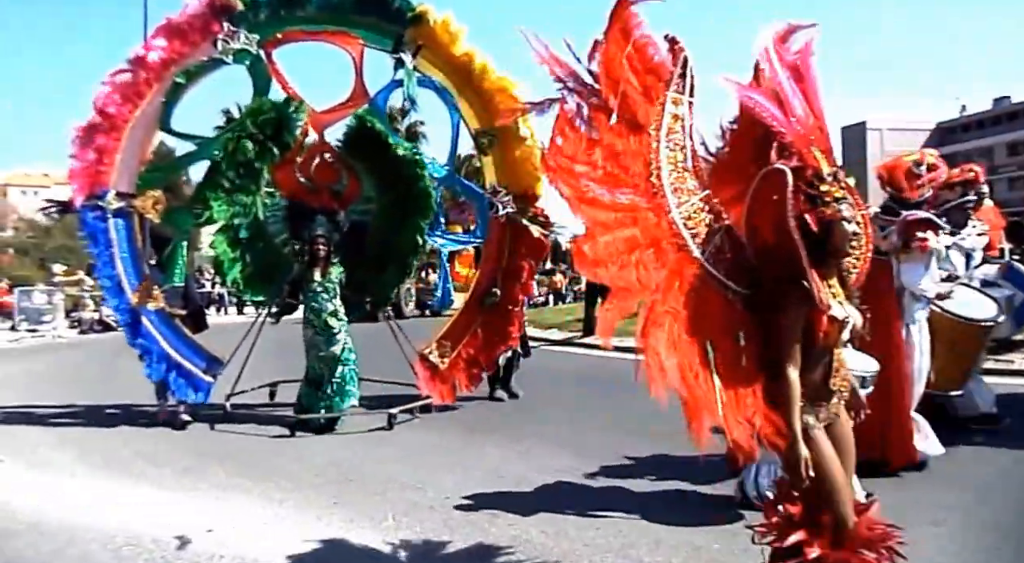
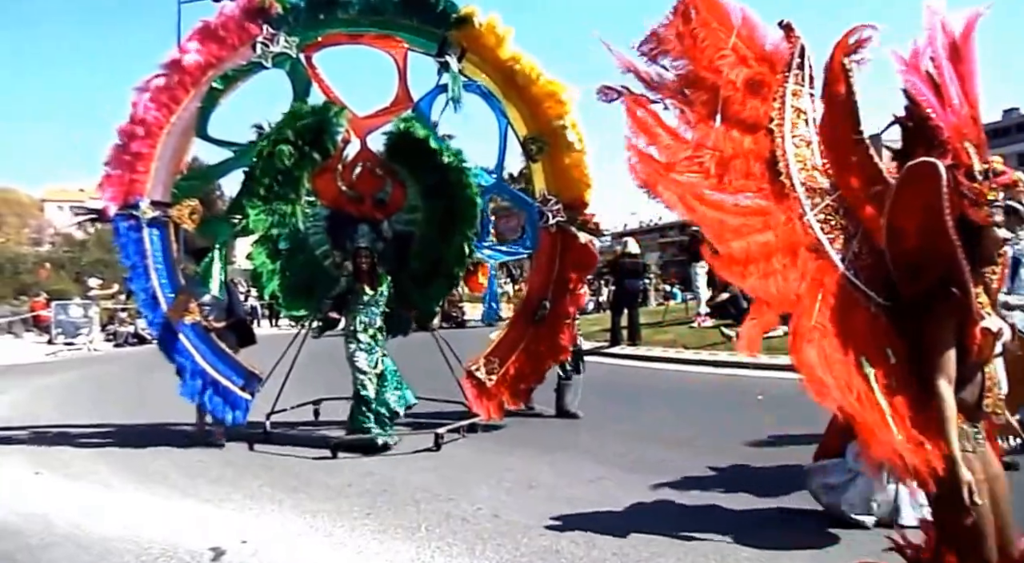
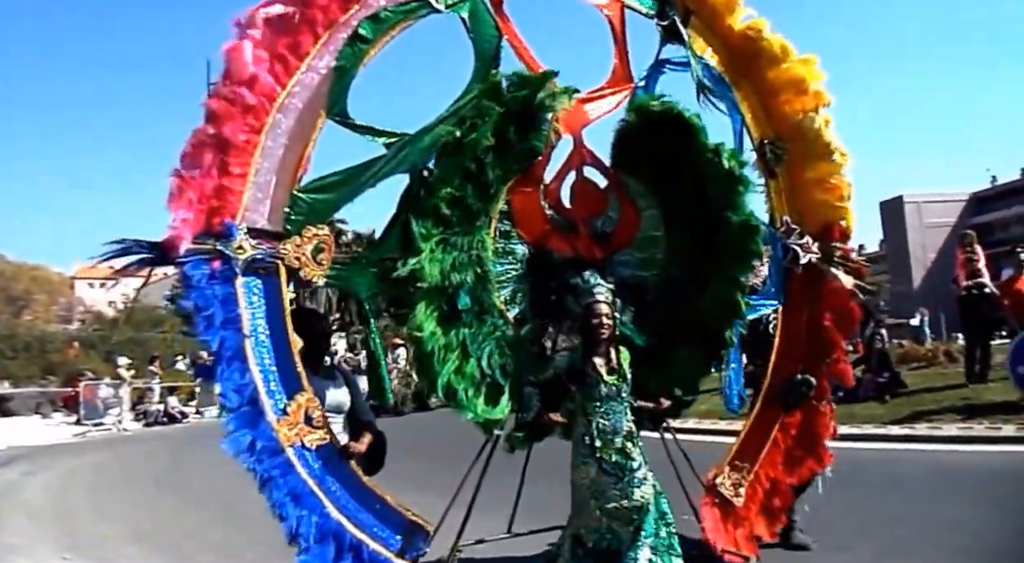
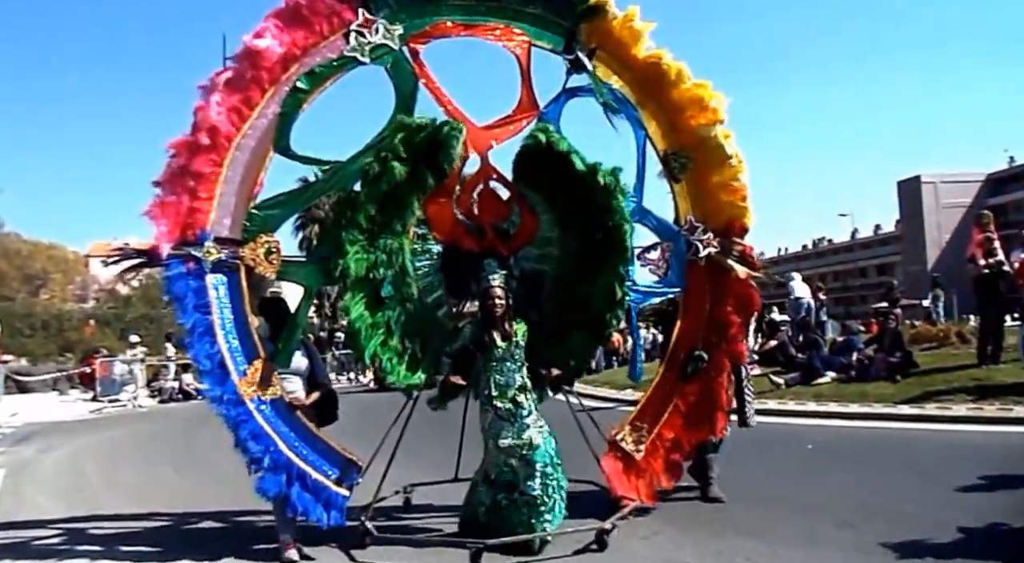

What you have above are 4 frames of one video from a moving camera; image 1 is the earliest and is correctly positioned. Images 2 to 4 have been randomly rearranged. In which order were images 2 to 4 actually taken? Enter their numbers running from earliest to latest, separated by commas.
2, 4, 3
